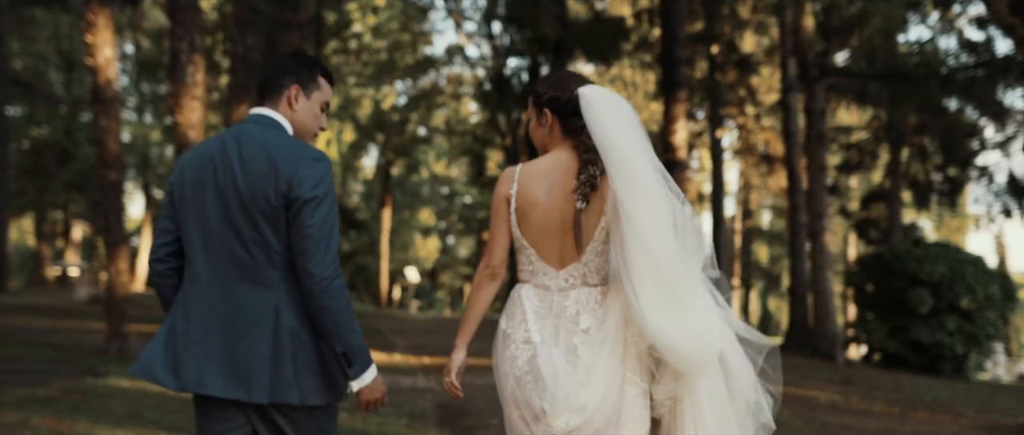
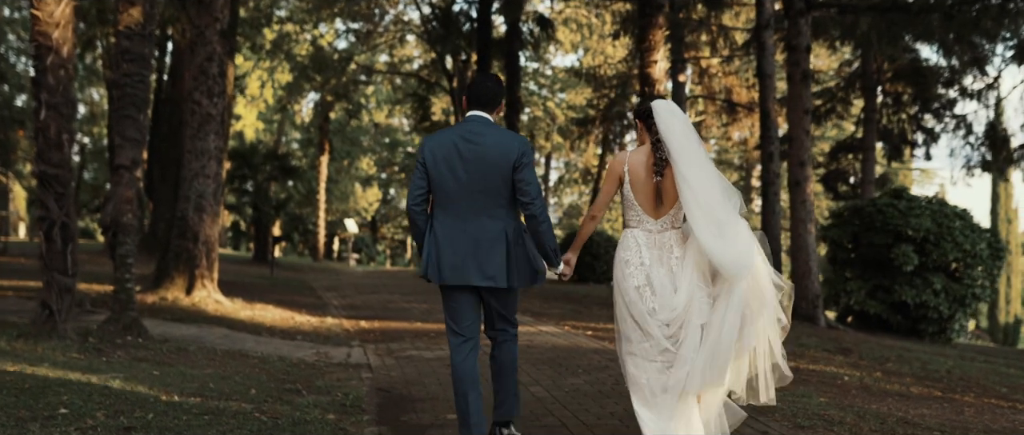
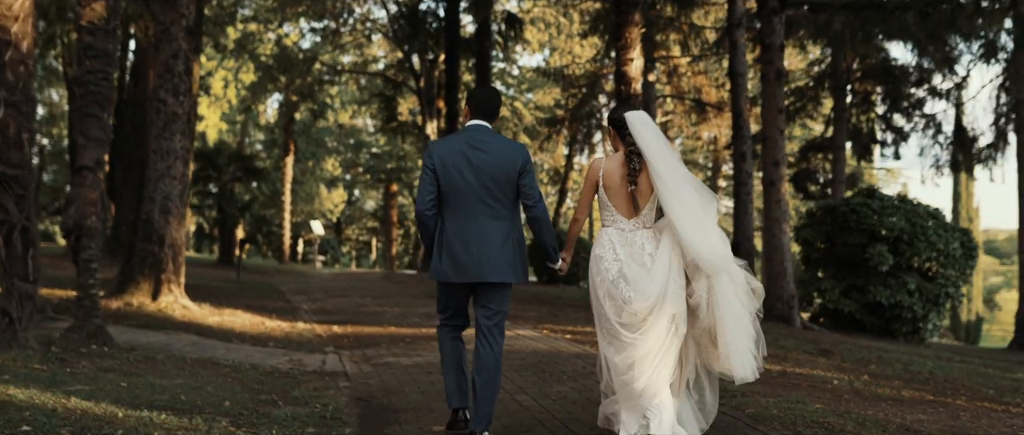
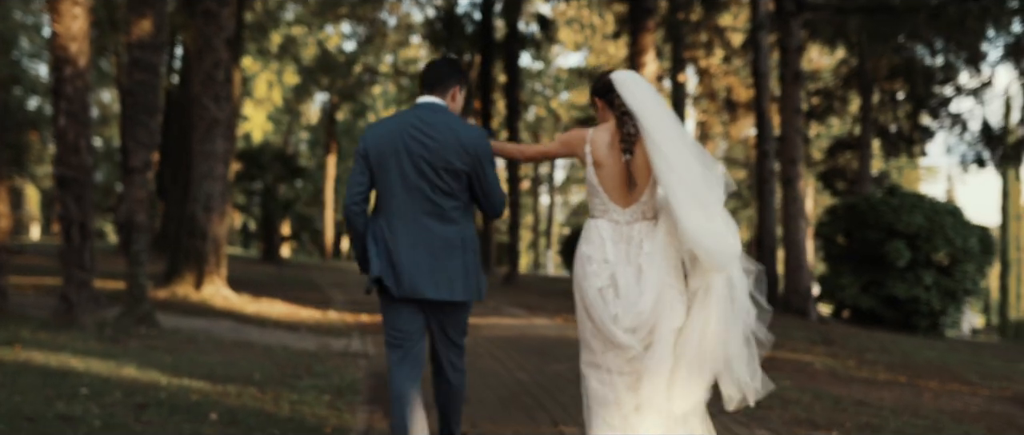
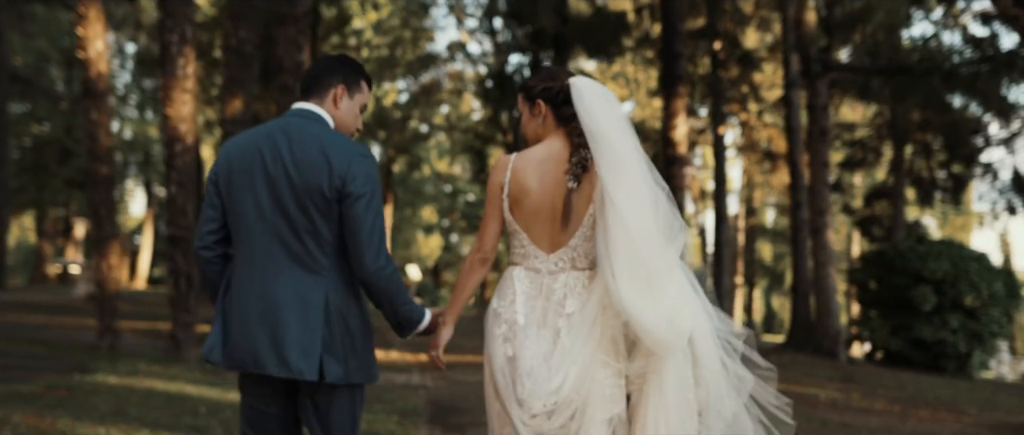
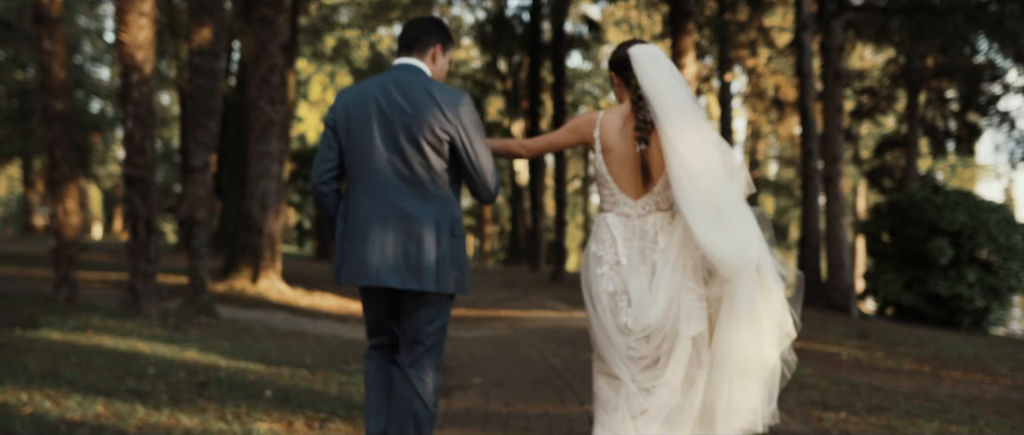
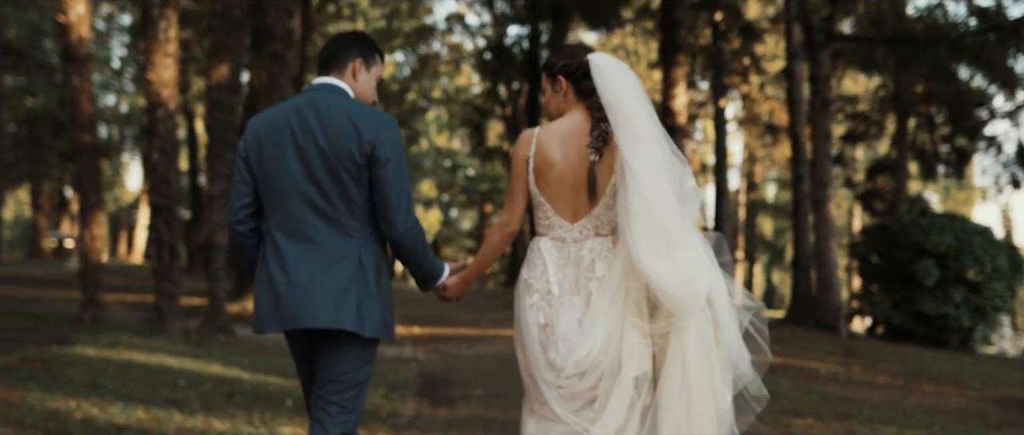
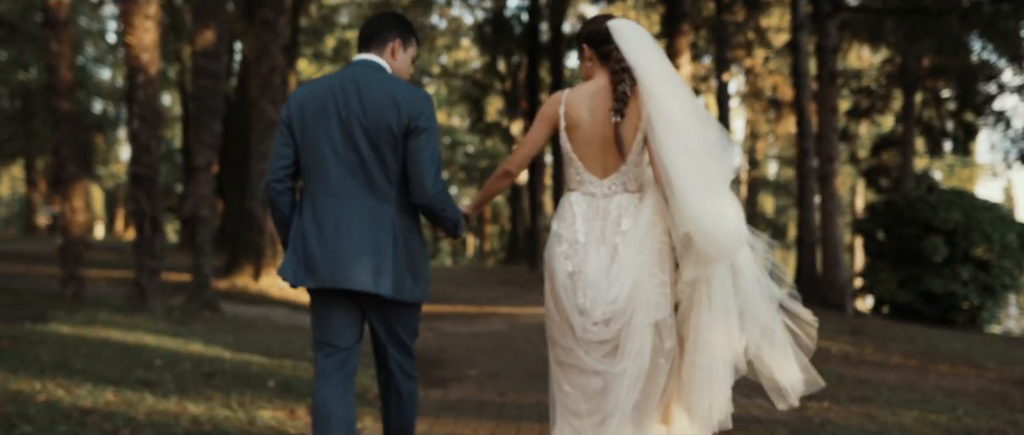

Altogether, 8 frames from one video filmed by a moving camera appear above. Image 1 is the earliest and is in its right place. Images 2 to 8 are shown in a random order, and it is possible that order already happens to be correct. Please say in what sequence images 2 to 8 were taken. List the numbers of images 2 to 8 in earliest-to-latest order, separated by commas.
5, 7, 8, 6, 4, 2, 3
